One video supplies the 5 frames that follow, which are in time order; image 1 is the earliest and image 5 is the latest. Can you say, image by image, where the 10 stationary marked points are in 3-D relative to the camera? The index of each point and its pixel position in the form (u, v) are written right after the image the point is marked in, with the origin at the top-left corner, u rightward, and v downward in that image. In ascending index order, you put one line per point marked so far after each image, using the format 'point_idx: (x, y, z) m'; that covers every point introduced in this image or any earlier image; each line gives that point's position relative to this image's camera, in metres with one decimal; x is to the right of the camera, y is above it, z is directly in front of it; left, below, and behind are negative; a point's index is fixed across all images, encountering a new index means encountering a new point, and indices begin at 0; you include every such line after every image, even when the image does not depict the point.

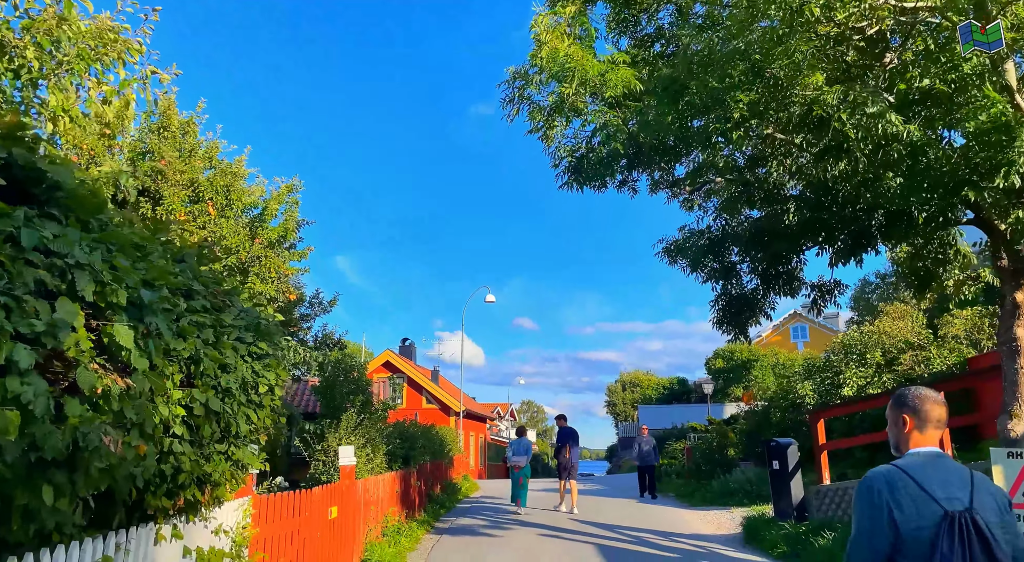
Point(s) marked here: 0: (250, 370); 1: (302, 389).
0: (-1.5, -0.5, +3.6) m
1: (-5.8, -3.0, +17.6) m
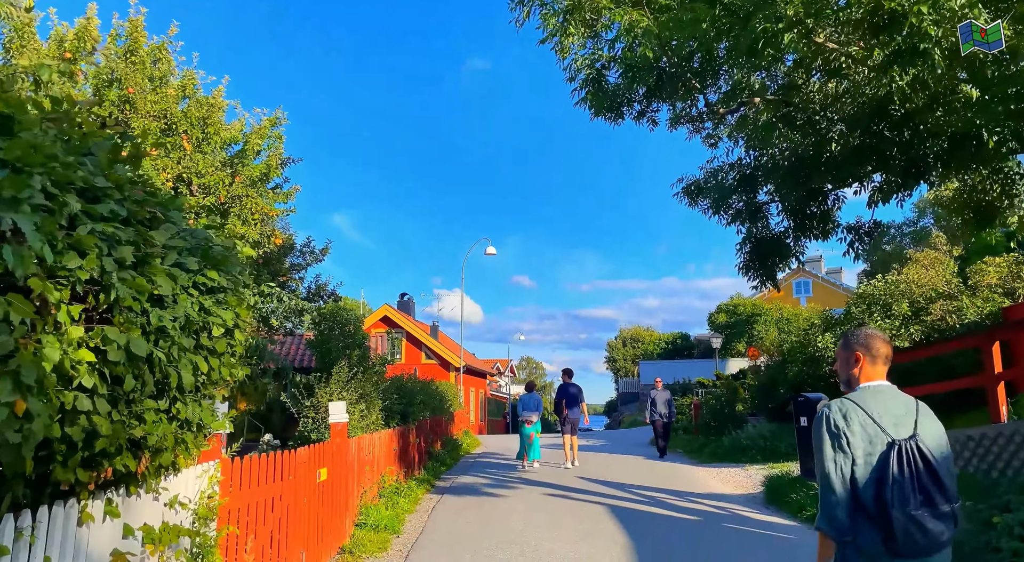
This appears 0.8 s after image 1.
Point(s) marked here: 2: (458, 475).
0: (-1.4, -0.1, +2.8) m
1: (-5.7, -1.7, +16.9) m
2: (-1.0, -3.7, +12.0) m
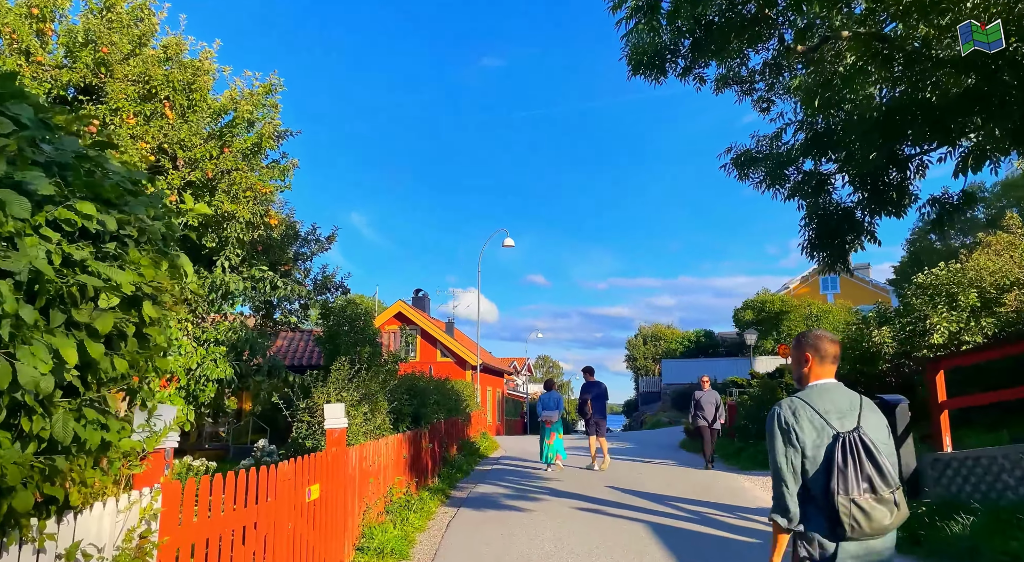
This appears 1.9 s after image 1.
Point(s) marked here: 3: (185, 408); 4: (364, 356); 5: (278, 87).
0: (-1.3, +0.1, +1.8) m
1: (-5.2, -1.5, +15.9) m
2: (-0.6, -3.5, +10.9) m
3: (-3.5, -1.4, +6.9) m
4: (-2.6, -1.4, +11.5) m
5: (-3.2, +2.6, +8.6) m
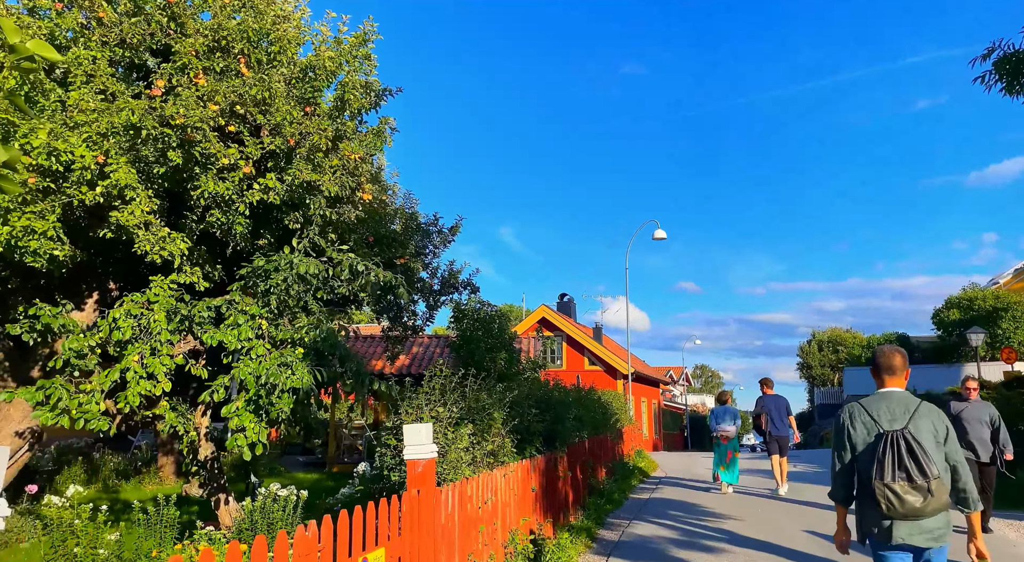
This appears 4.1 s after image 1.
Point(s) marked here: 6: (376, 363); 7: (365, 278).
0: (-1.2, +0.3, 0.0) m
1: (-1.8, -1.5, +14.7) m
2: (+1.6, -3.3, +8.7) m
3: (-2.2, -1.2, +5.5) m
4: (-0.3, -1.3, +9.8) m
5: (-1.6, +2.7, +7.1) m
6: (-2.9, -1.8, +13.6) m
7: (-1.5, 0.0, +6.5) m
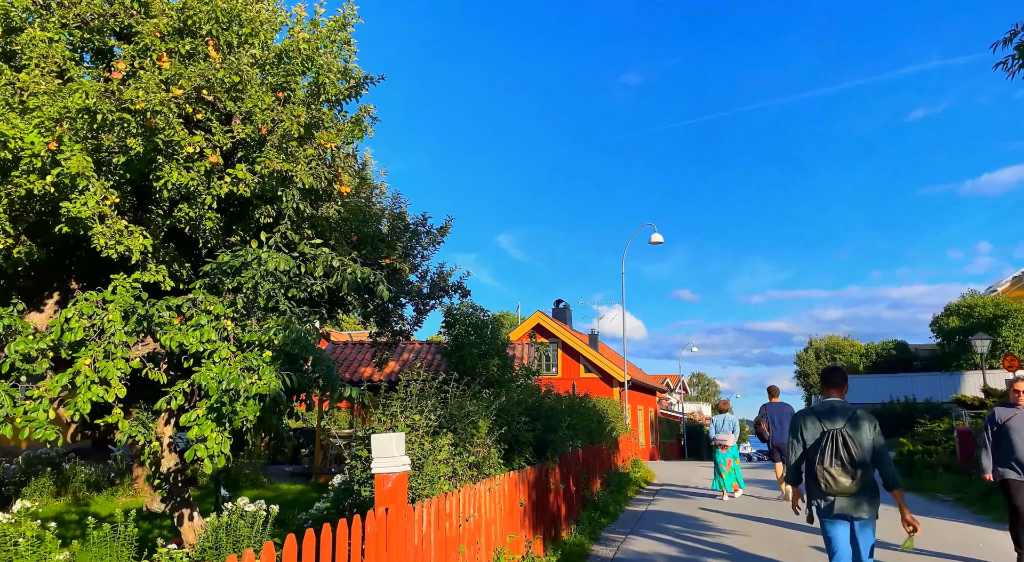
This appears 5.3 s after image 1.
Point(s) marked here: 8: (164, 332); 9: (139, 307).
0: (-1.3, +0.4, -0.4) m
1: (-1.9, -1.6, +14.3) m
2: (+1.5, -3.3, +8.3) m
3: (-2.3, -1.2, +5.1) m
4: (-0.4, -1.3, +9.3) m
5: (-1.7, +2.7, +6.7) m
6: (-3.1, -1.8, +13.1) m
7: (-1.6, +0.1, +6.1) m
8: (-2.8, -0.4, +5.2) m
9: (-3.1, -0.2, +5.2) m
